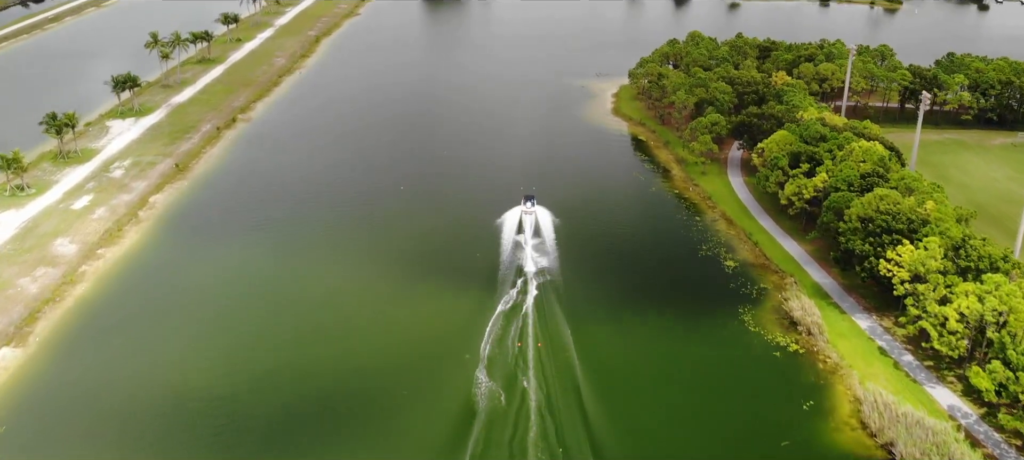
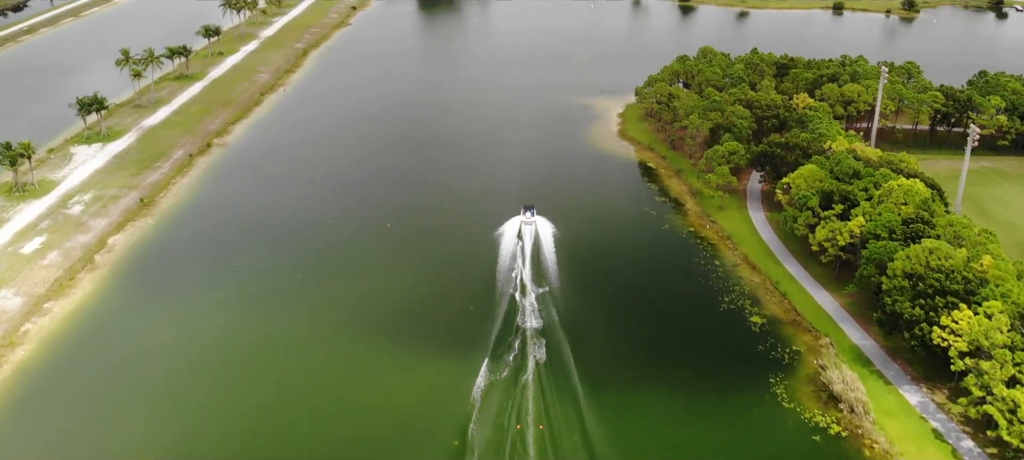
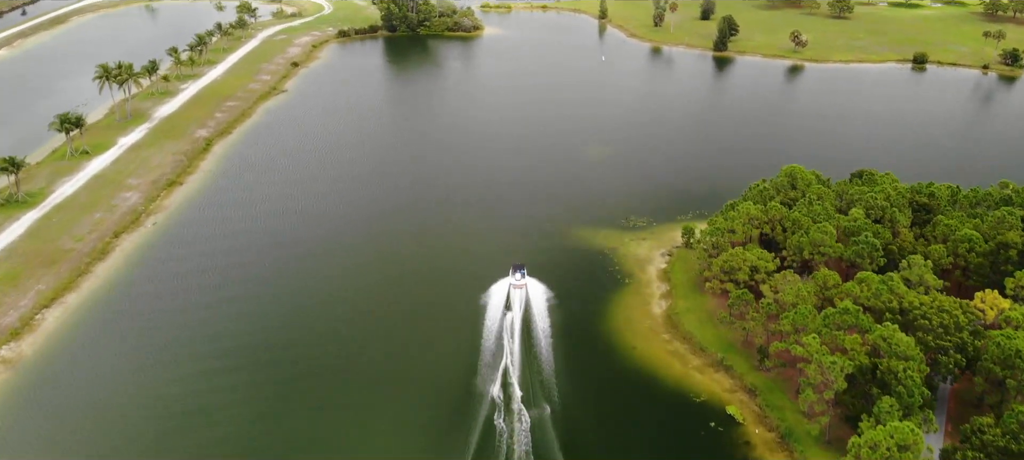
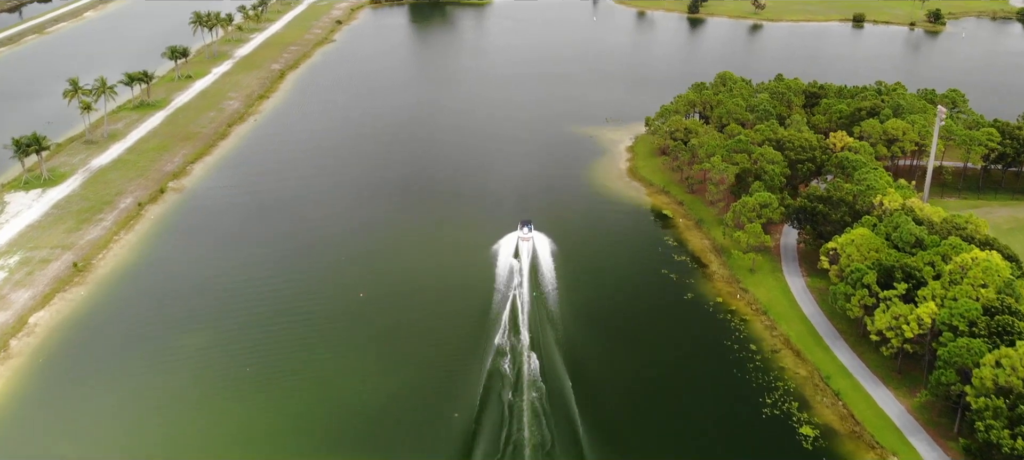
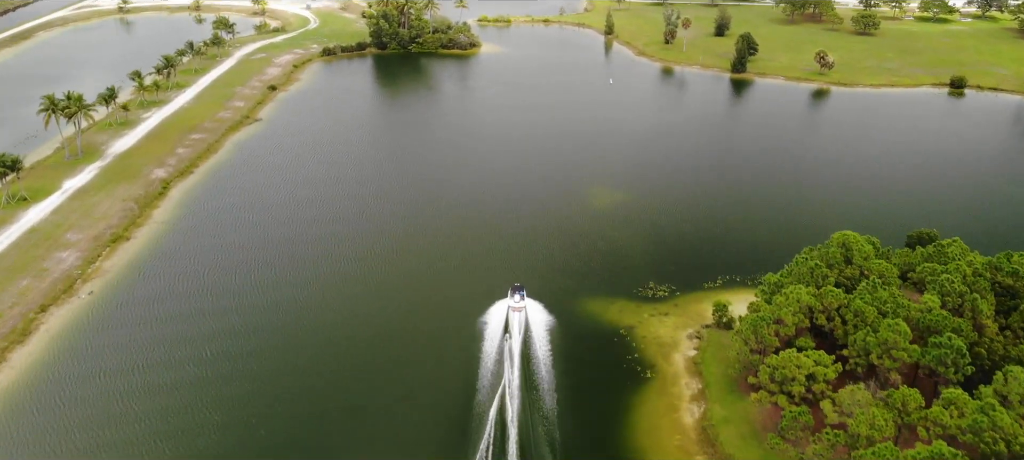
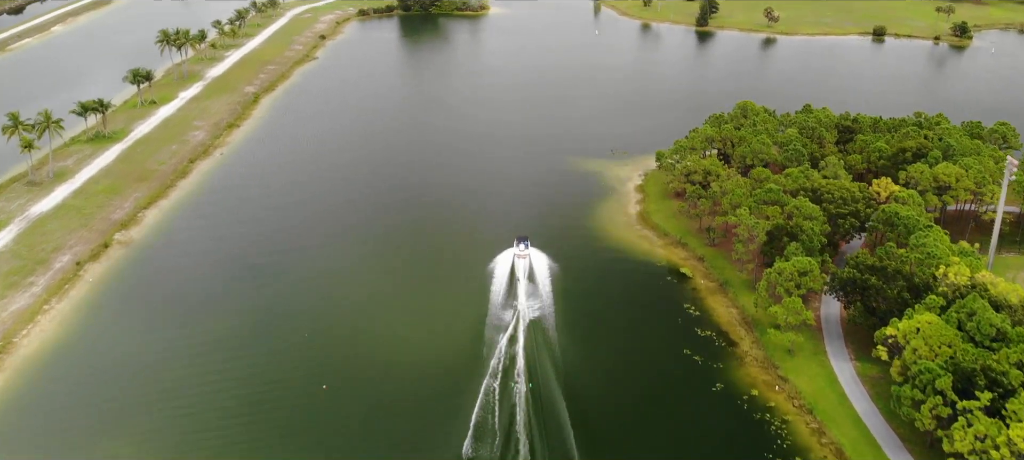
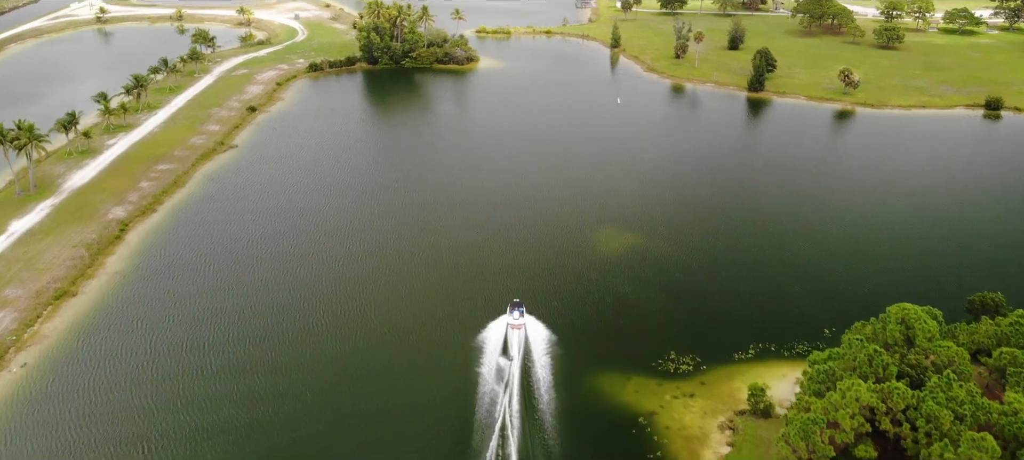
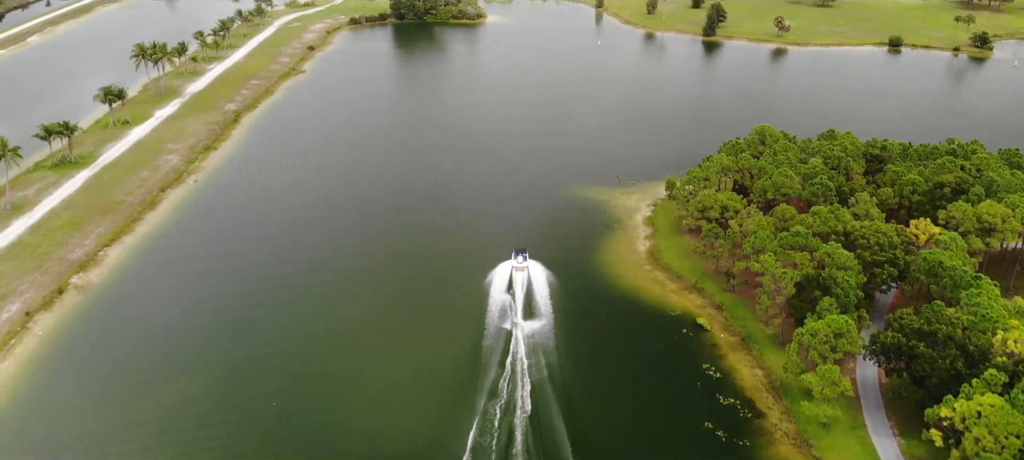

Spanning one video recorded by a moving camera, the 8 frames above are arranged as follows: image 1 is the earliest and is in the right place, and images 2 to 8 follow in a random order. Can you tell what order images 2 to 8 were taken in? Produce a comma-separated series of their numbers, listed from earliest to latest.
2, 4, 6, 8, 3, 5, 7
